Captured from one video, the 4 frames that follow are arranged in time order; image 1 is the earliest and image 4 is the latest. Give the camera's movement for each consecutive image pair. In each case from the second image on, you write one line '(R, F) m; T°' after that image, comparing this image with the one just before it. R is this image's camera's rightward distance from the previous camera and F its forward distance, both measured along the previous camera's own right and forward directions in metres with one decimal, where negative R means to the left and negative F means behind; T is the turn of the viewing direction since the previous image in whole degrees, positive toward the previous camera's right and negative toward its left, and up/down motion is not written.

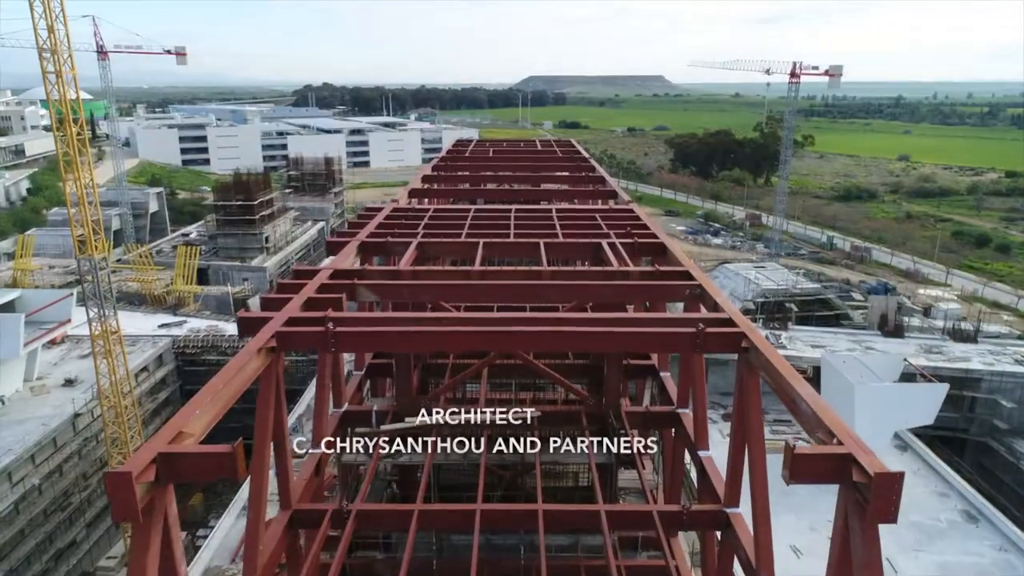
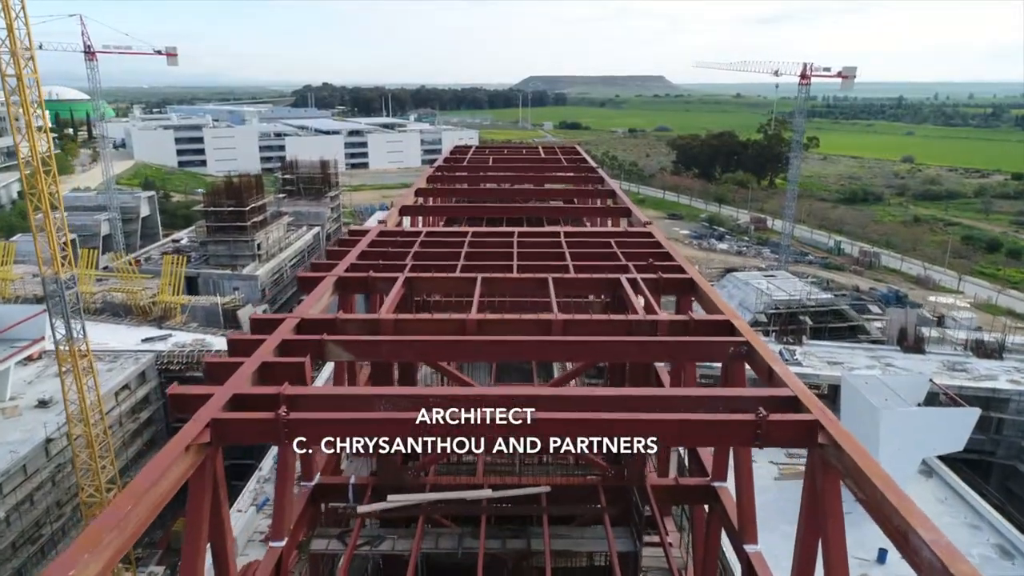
(0.0, +0.9) m; 0°
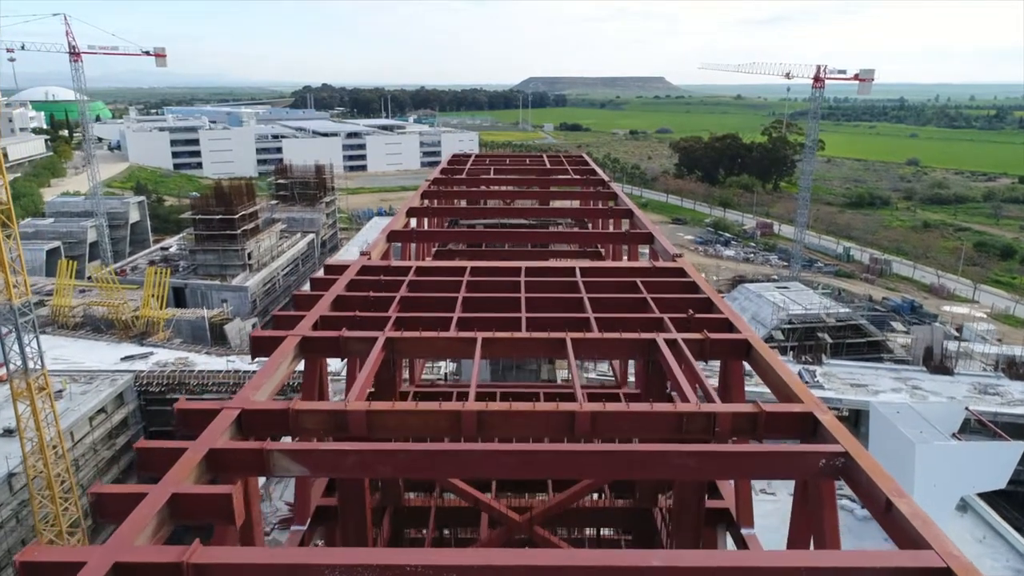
(-0.1, +1.1) m; 0°
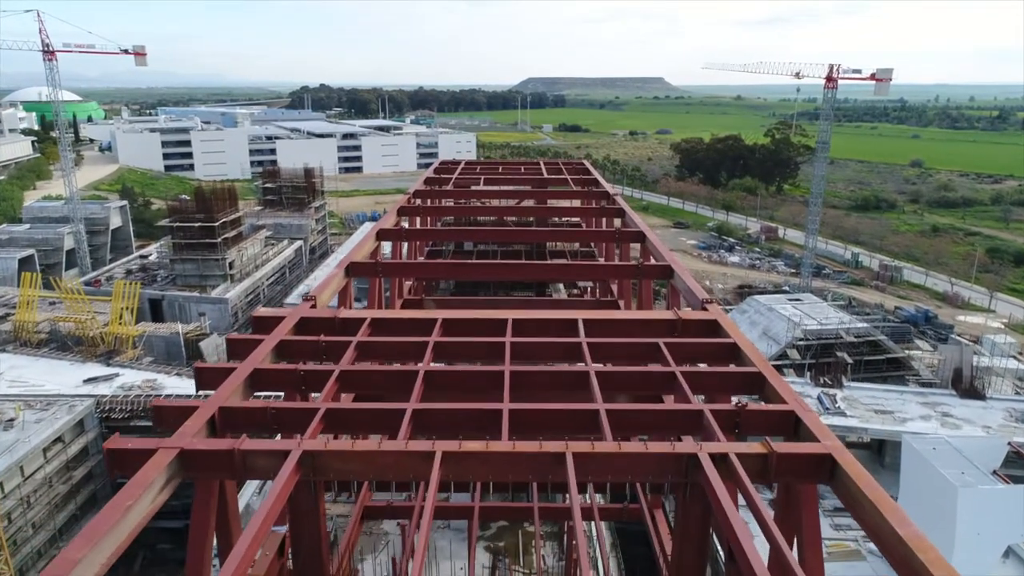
(+0.1, +1.4) m; 0°
